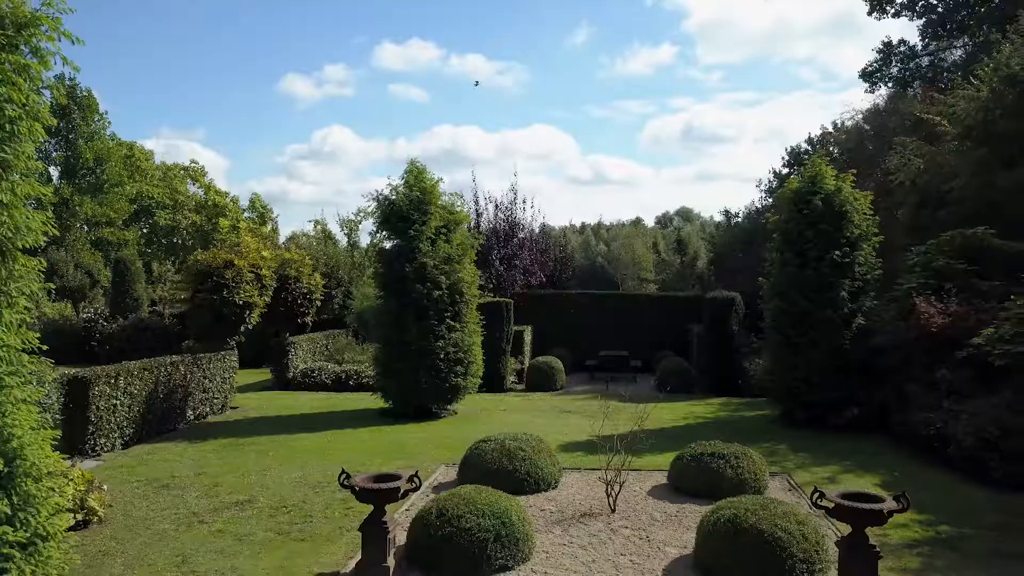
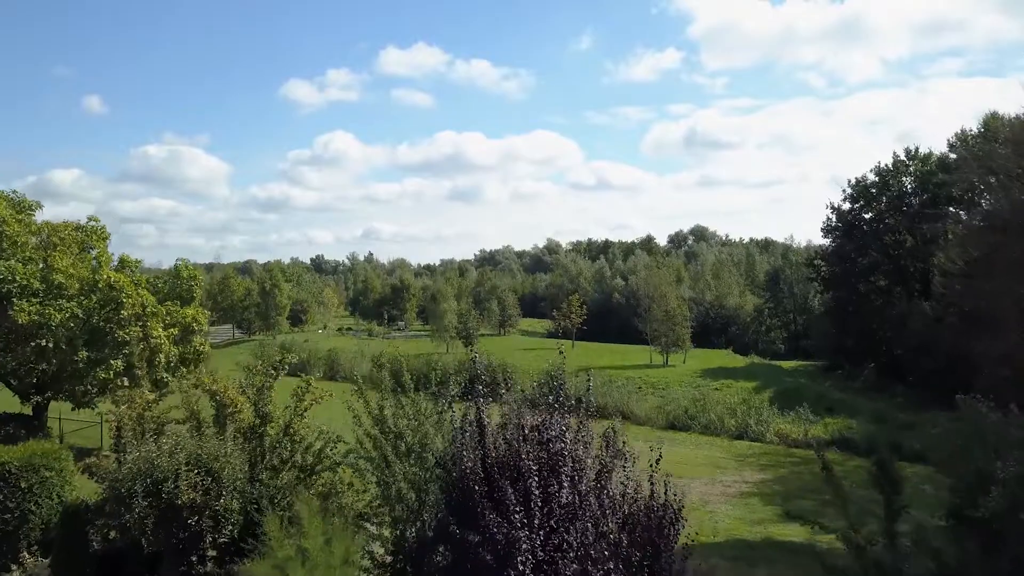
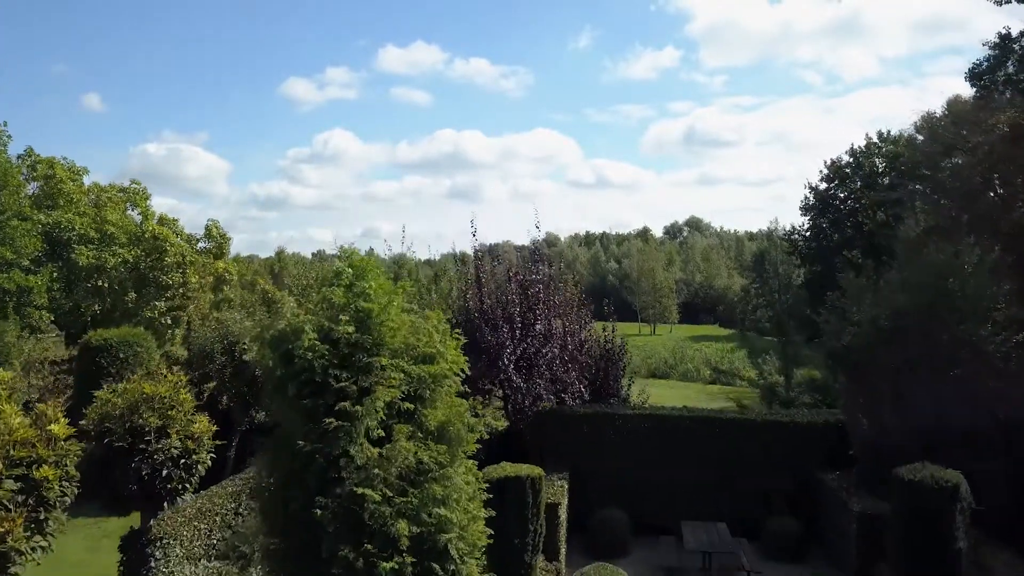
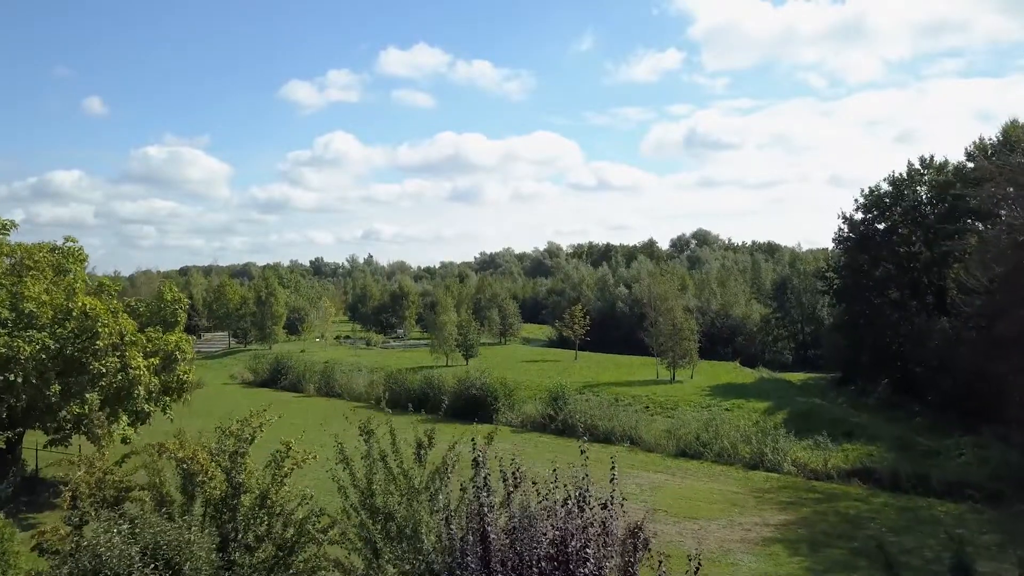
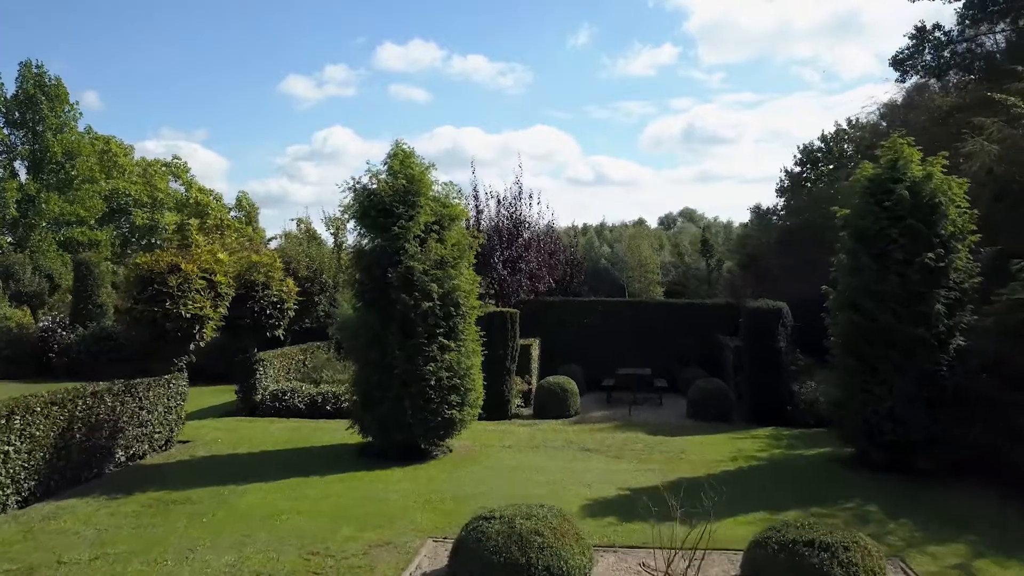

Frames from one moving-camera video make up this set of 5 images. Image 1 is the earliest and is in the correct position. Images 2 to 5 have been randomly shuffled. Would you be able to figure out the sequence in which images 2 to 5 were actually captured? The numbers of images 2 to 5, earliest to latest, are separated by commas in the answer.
5, 3, 2, 4
